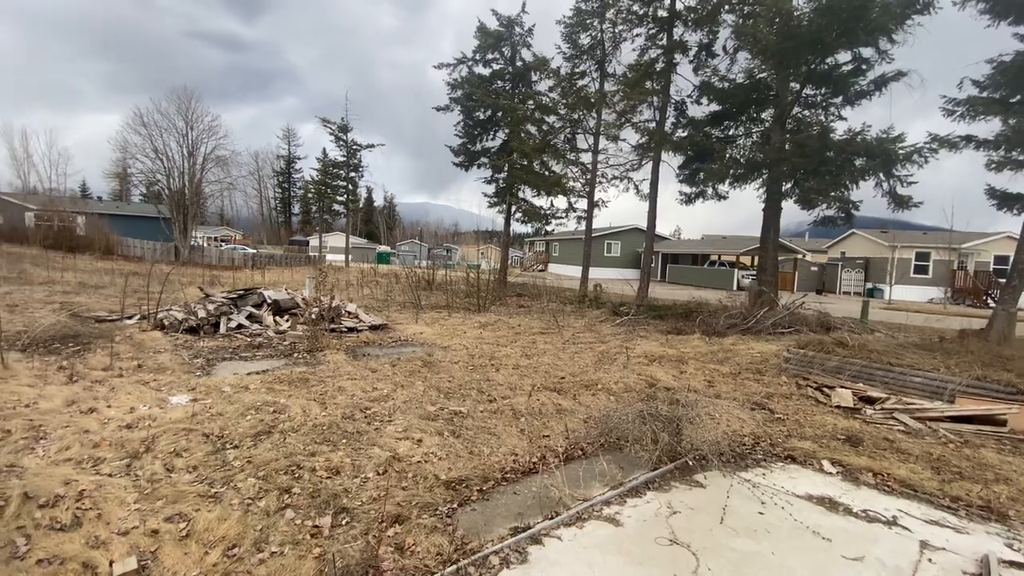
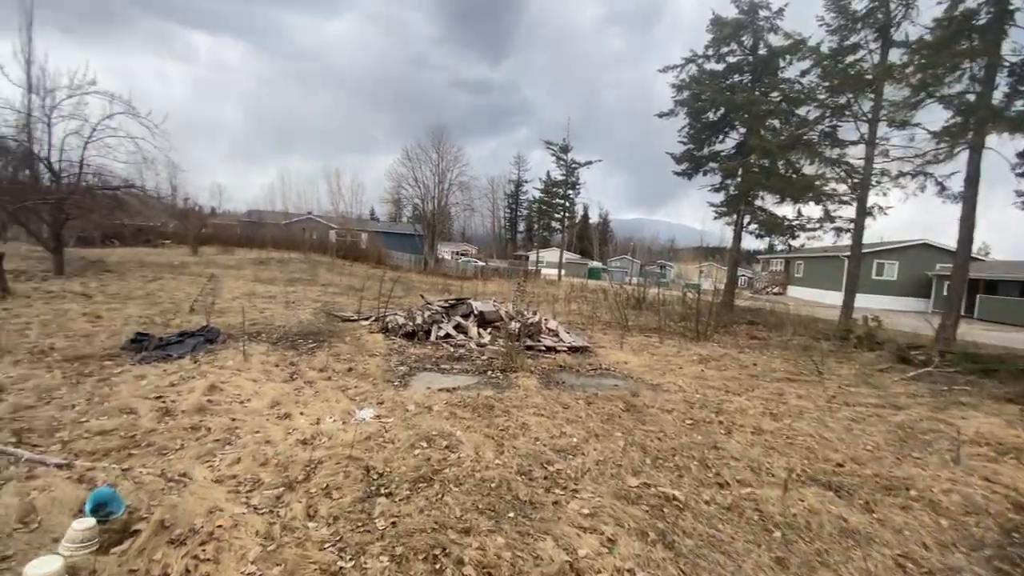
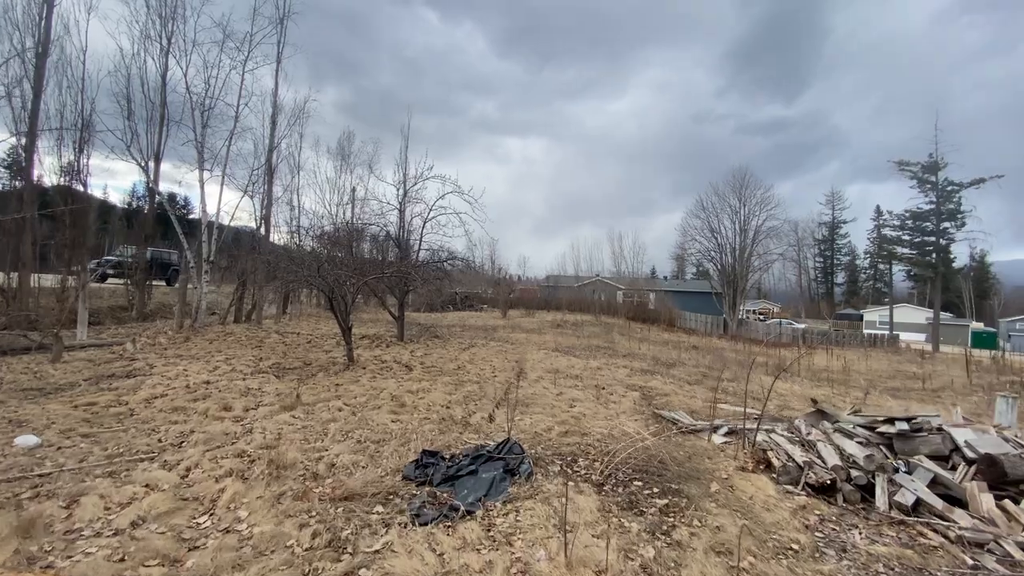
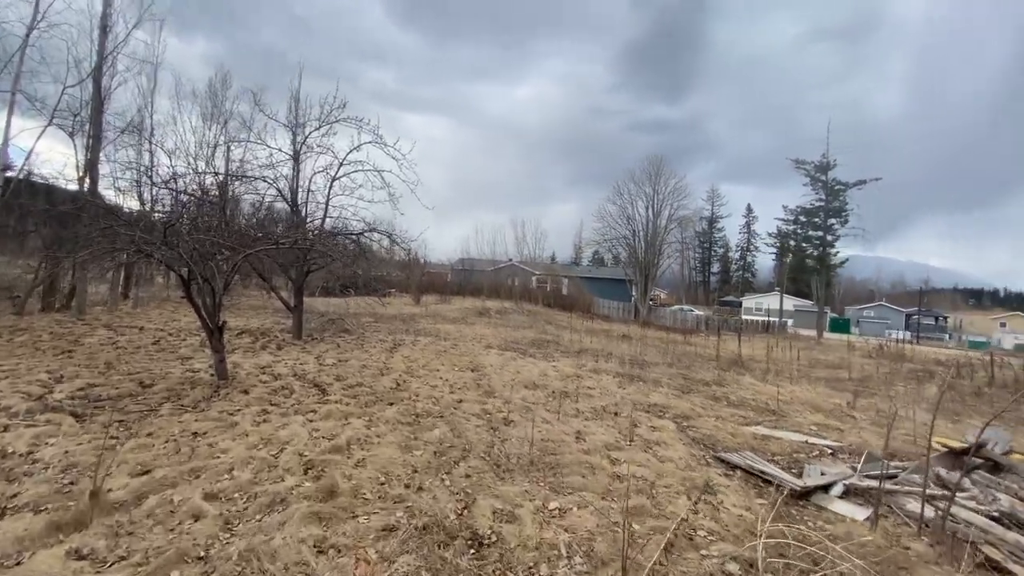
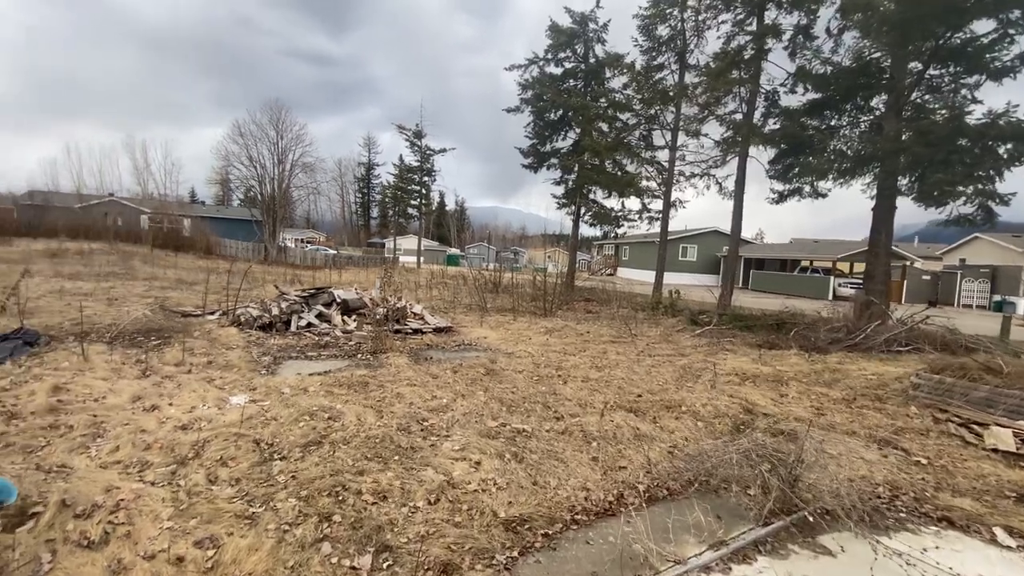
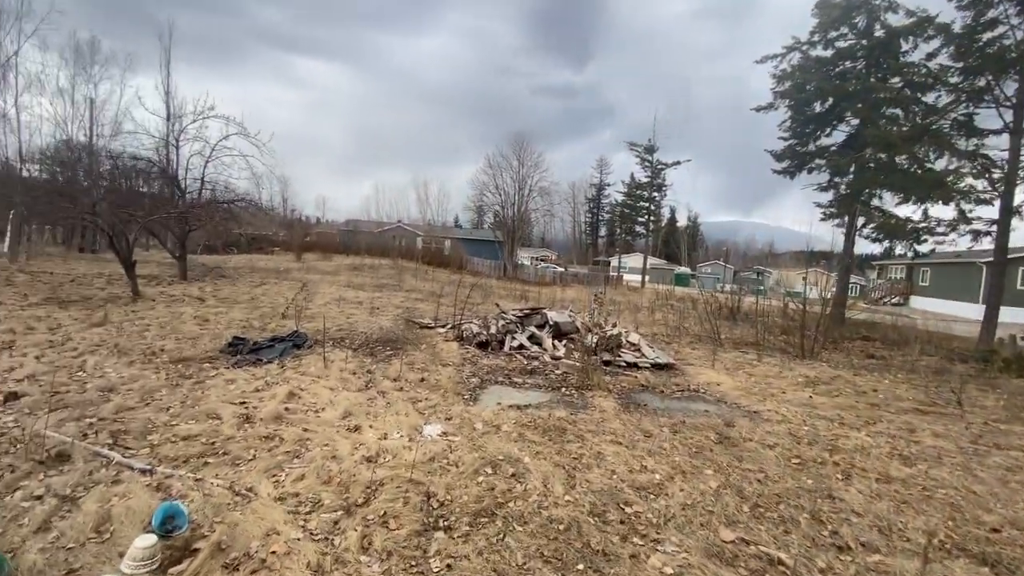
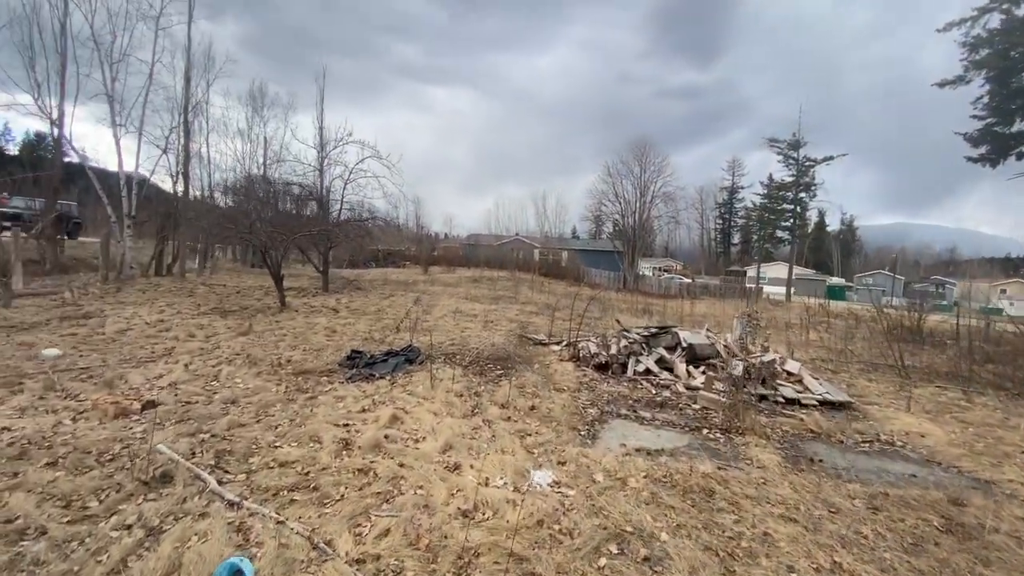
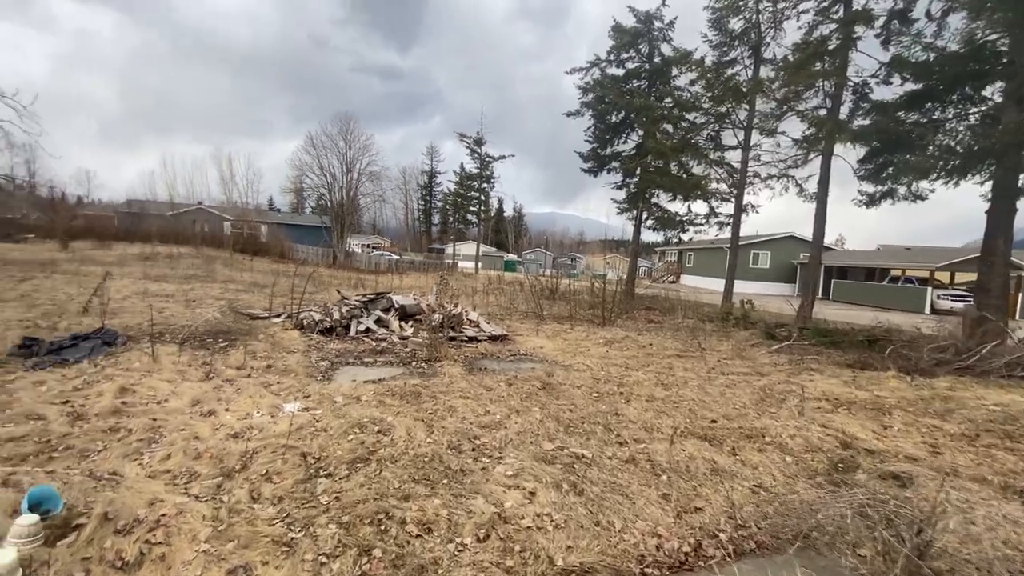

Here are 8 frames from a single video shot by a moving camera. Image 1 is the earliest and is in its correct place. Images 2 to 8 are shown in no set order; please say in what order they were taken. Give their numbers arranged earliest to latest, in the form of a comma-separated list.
5, 8, 2, 6, 7, 3, 4
